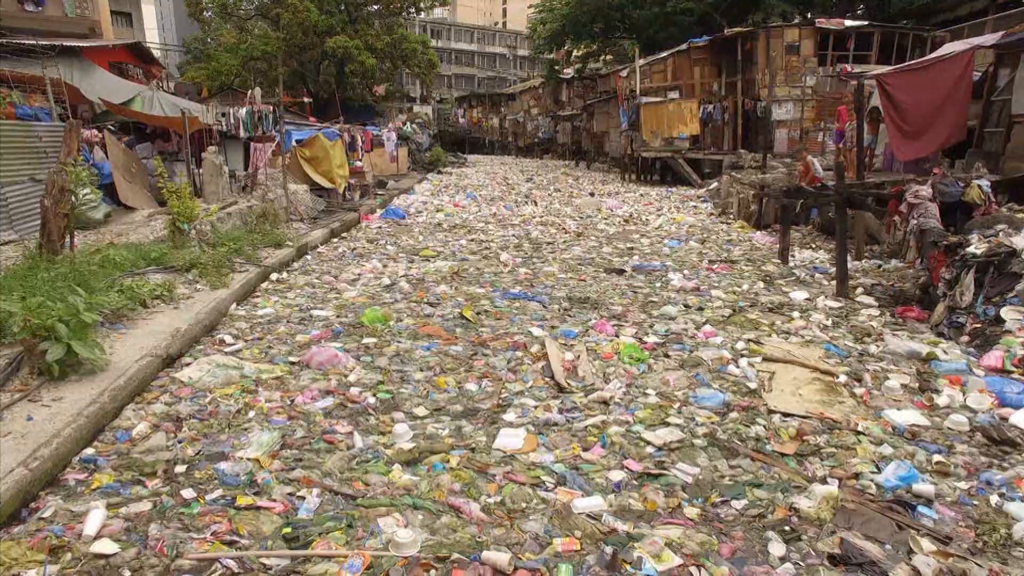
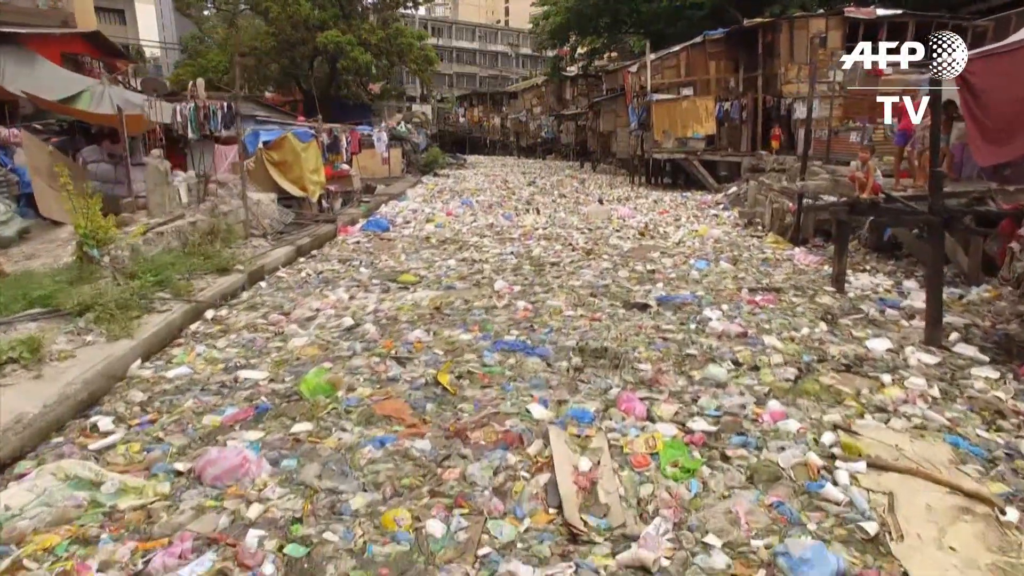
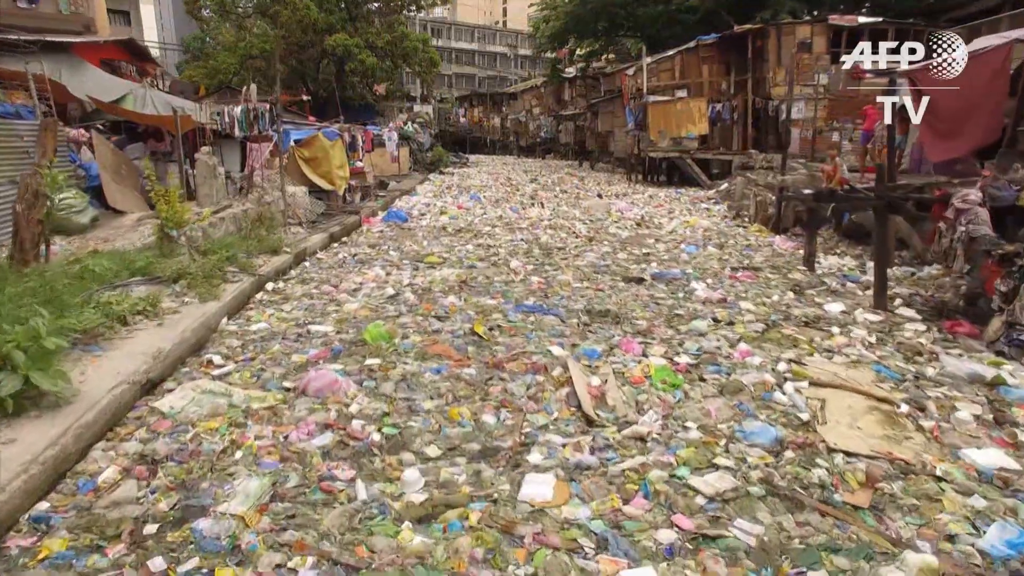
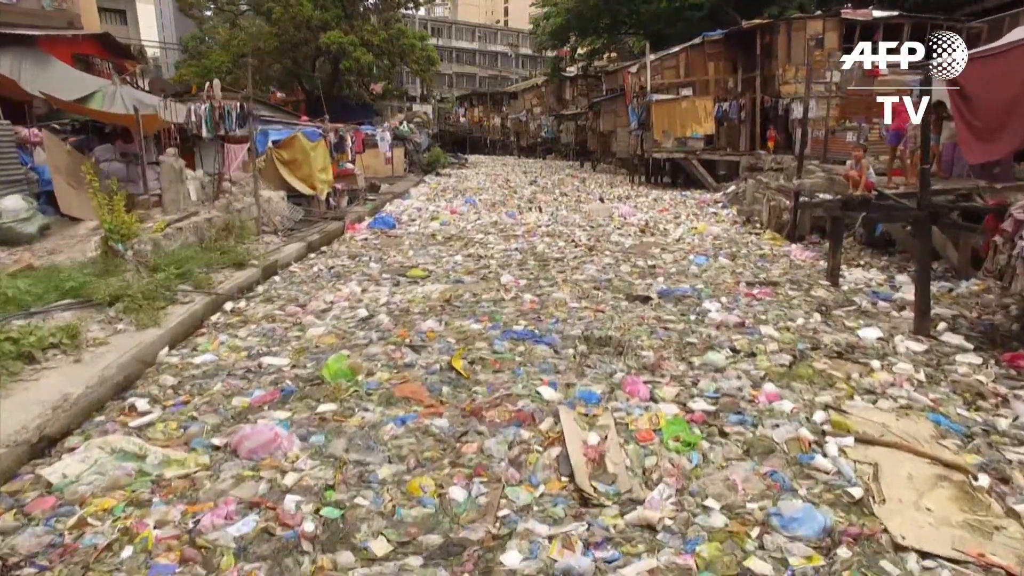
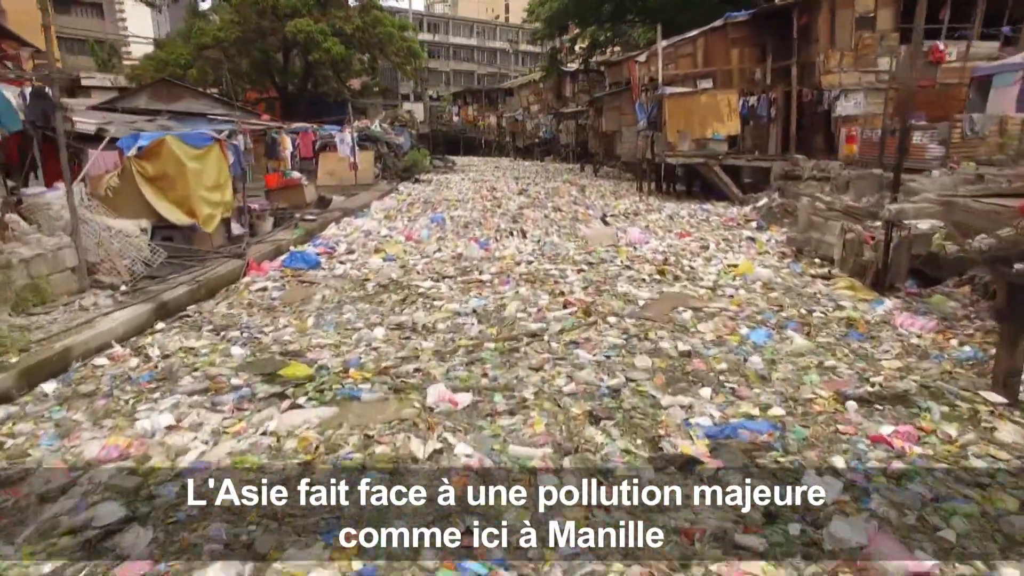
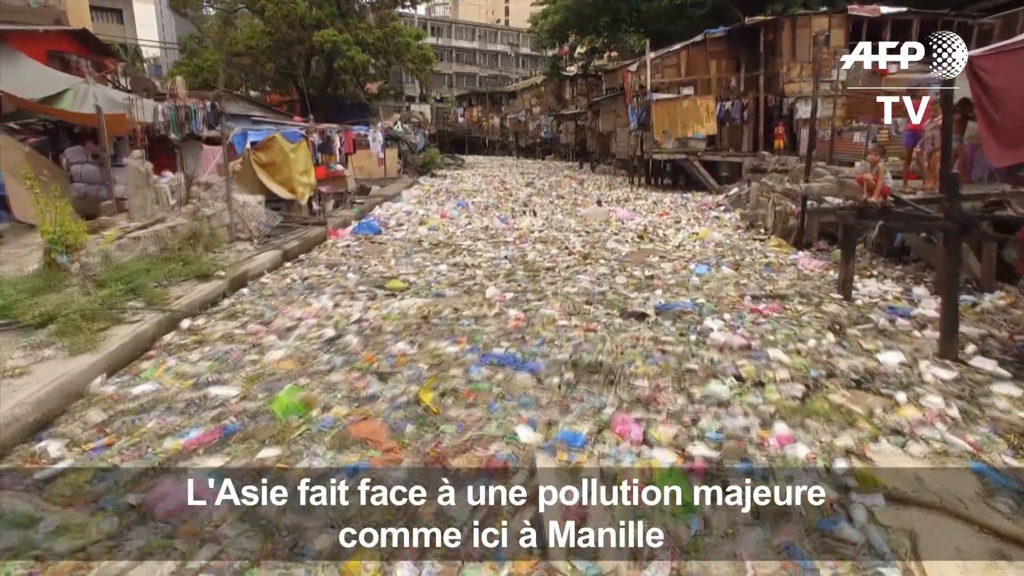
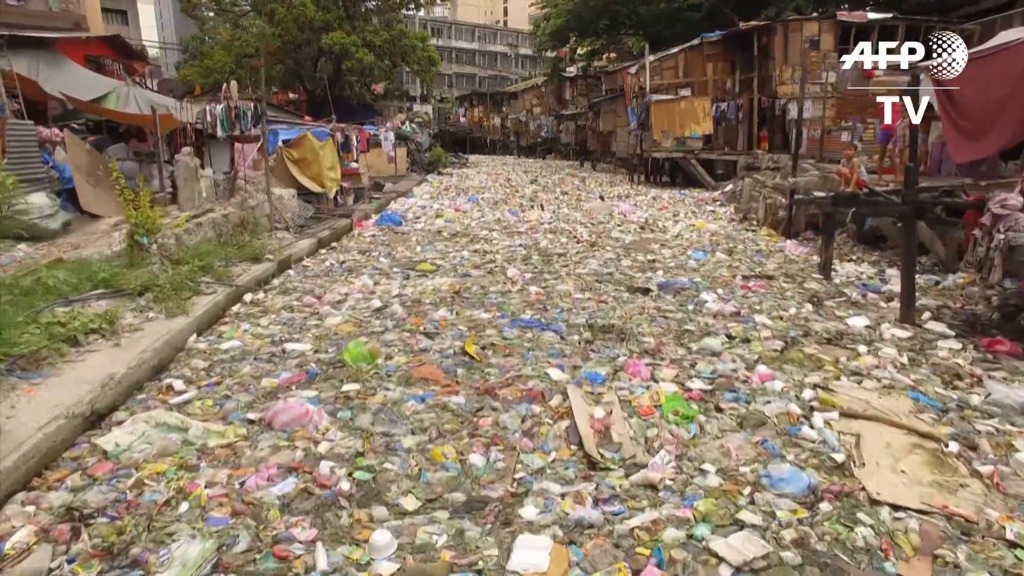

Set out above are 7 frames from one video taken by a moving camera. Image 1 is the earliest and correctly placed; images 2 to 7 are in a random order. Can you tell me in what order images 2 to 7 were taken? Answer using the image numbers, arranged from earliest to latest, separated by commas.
3, 7, 4, 2, 6, 5
